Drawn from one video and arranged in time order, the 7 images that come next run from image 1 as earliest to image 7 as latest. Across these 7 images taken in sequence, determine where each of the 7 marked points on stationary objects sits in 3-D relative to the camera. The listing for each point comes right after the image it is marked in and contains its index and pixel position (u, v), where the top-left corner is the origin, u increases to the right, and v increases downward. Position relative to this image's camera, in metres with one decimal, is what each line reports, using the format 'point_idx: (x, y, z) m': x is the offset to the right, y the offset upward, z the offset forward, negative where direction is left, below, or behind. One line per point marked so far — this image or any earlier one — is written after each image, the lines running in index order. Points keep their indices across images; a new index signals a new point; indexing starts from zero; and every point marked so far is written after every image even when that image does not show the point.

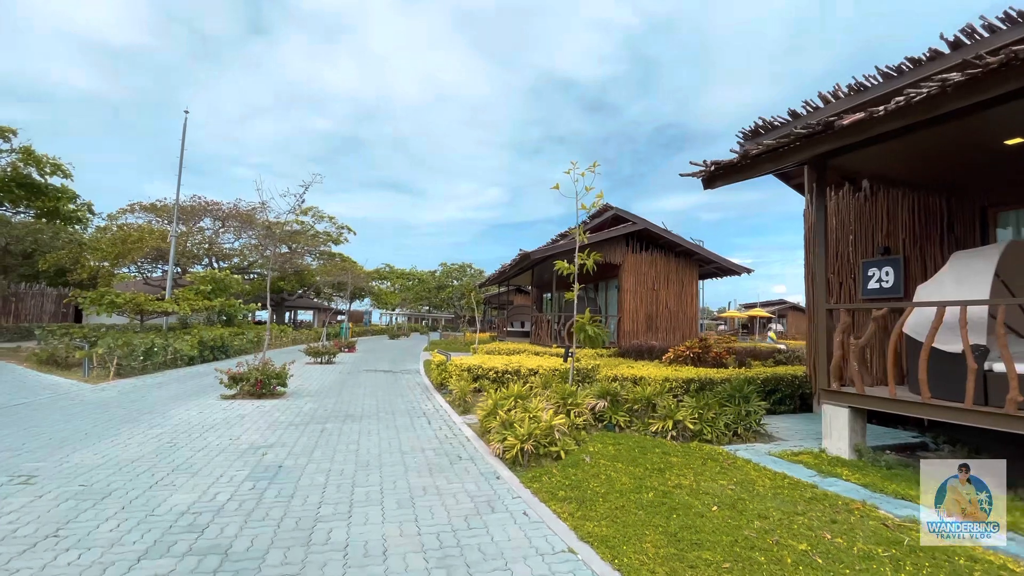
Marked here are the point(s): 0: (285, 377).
0: (-3.9, -1.6, +8.5) m
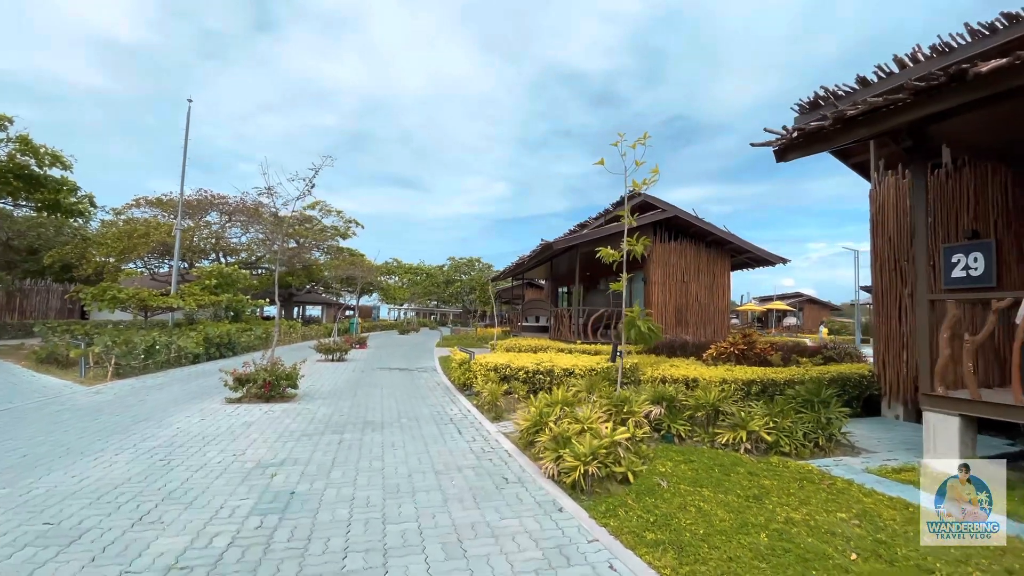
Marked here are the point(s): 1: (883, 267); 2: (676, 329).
0: (-3.4, -1.4, +7.7) m
1: (+5.7, +0.3, +7.5) m
2: (+4.5, -1.2, +13.6) m
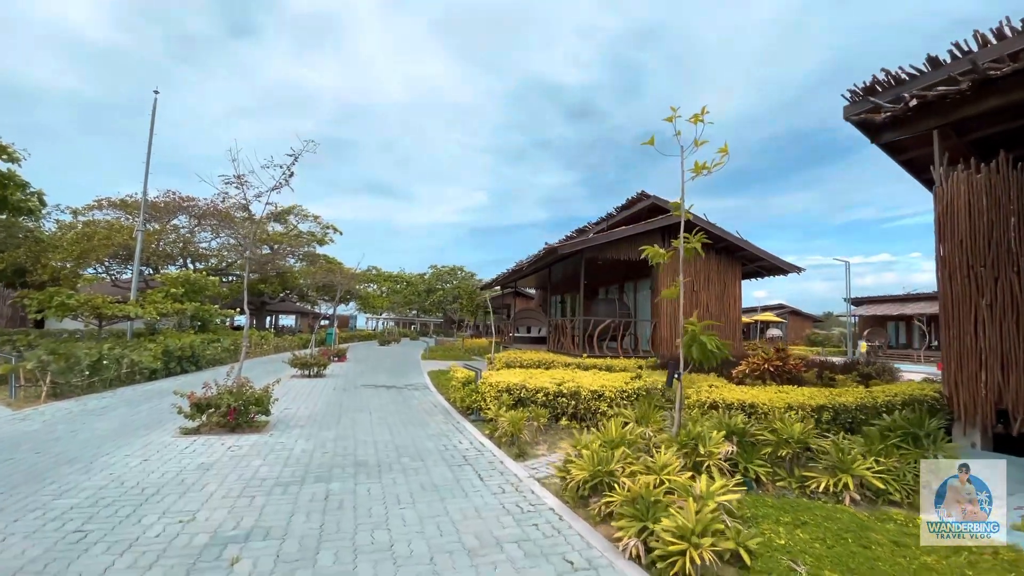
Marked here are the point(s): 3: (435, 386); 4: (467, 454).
0: (-3.2, -1.5, +6.4) m
1: (+5.9, +0.2, +6.6) m
2: (+4.4, -1.4, +12.6) m
3: (-1.6, -2.1, +10.5) m
4: (-0.5, -1.8, +5.2) m
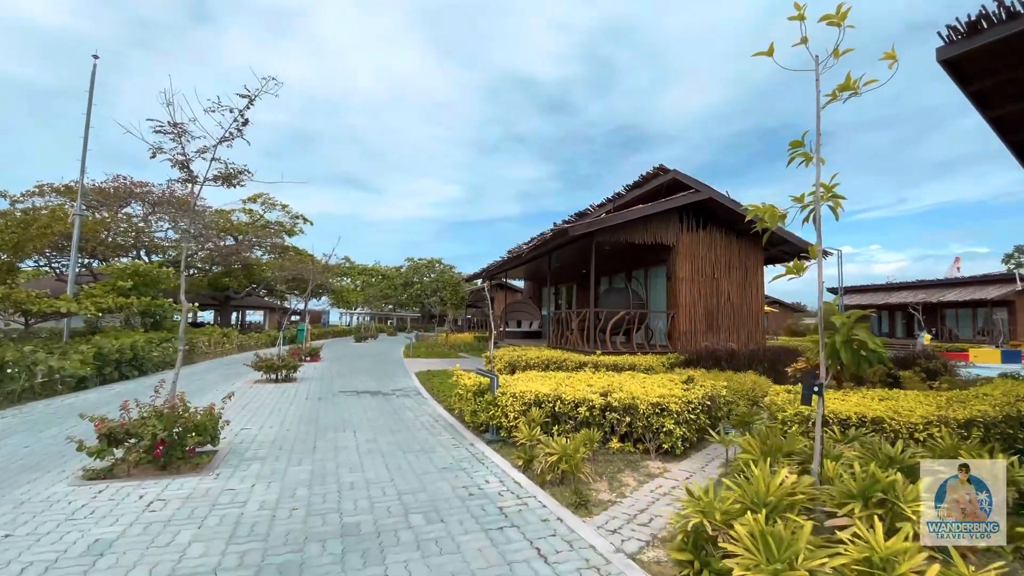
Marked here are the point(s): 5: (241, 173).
0: (-2.8, -1.3, +4.6) m
1: (+6.3, +0.4, +5.3) m
2: (+4.5, -1.1, +11.3) m
3: (-1.5, -1.9, +8.8) m
4: (-0.1, -1.6, +3.6) m
5: (-3.2, +1.3, +5.7) m
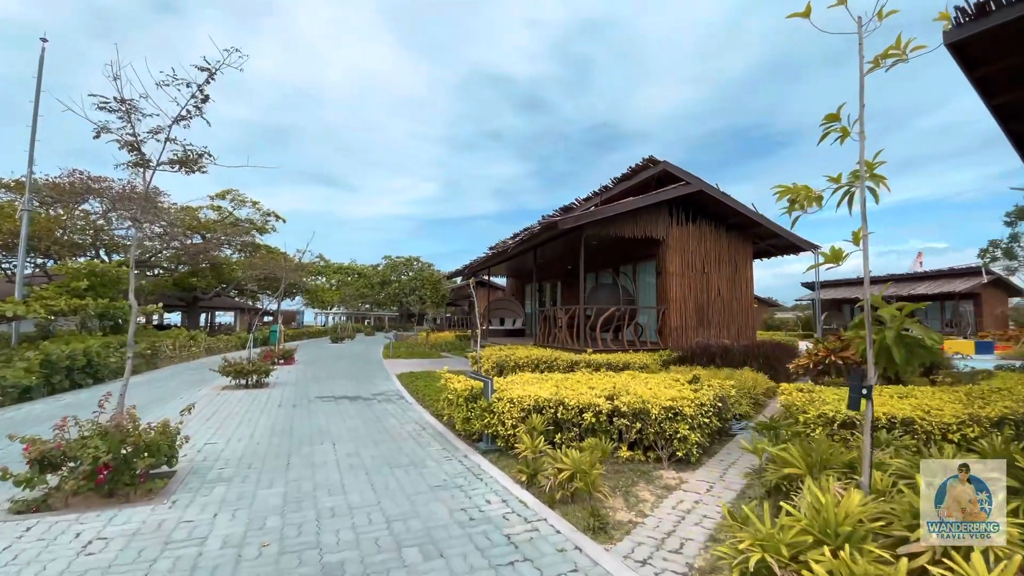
0: (-2.8, -1.3, +4.0) m
1: (+6.2, +0.6, +5.1) m
2: (+4.2, -1.0, +11.0) m
3: (-1.7, -1.8, +8.3) m
4: (0.0, -1.5, +3.1) m
5: (-3.2, +1.4, +5.1) m
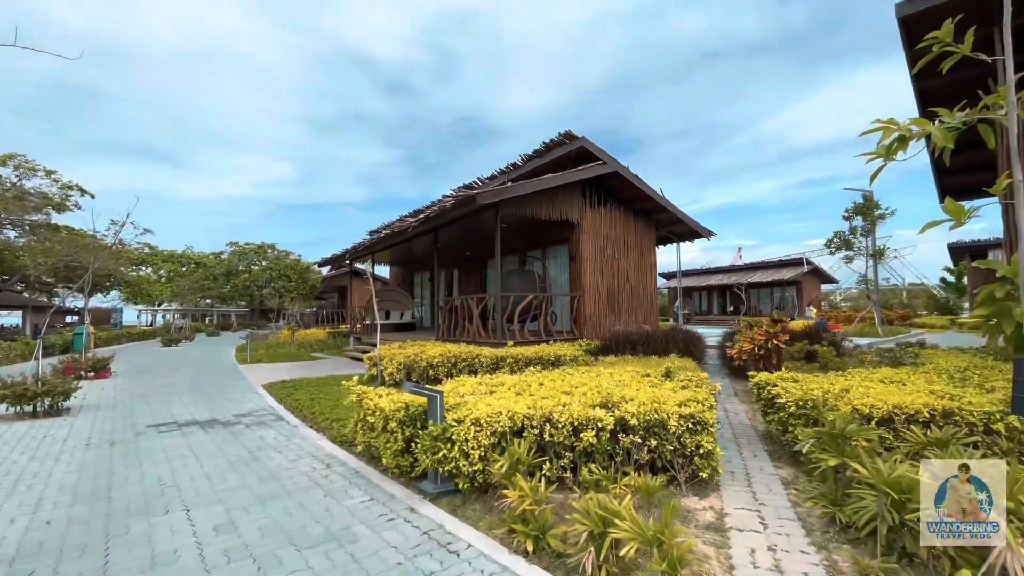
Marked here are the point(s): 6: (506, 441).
0: (-2.7, -1.2, +1.9) m
1: (+5.7, +0.8, +5.3) m
2: (+2.1, -0.7, +10.5) m
3: (-2.8, -1.6, +6.3) m
4: (+0.2, -1.4, +1.8) m
5: (-3.4, +1.5, +2.8) m
6: (0.0, -1.0, +3.3) m
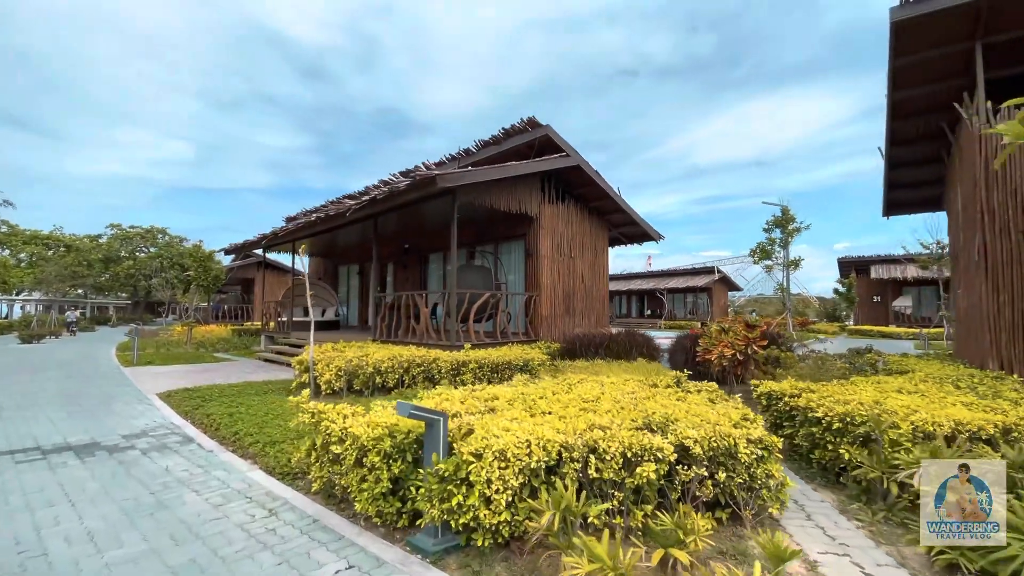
0: (-2.3, -1.1, +0.7) m
1: (+5.5, +0.7, +5.4) m
2: (+1.1, -0.7, +9.9) m
3: (-3.1, -1.5, +5.0) m
4: (+0.6, -1.4, +1.0) m
5: (-3.0, +1.7, +1.4) m
6: (+0.2, -1.0, +2.5) m
